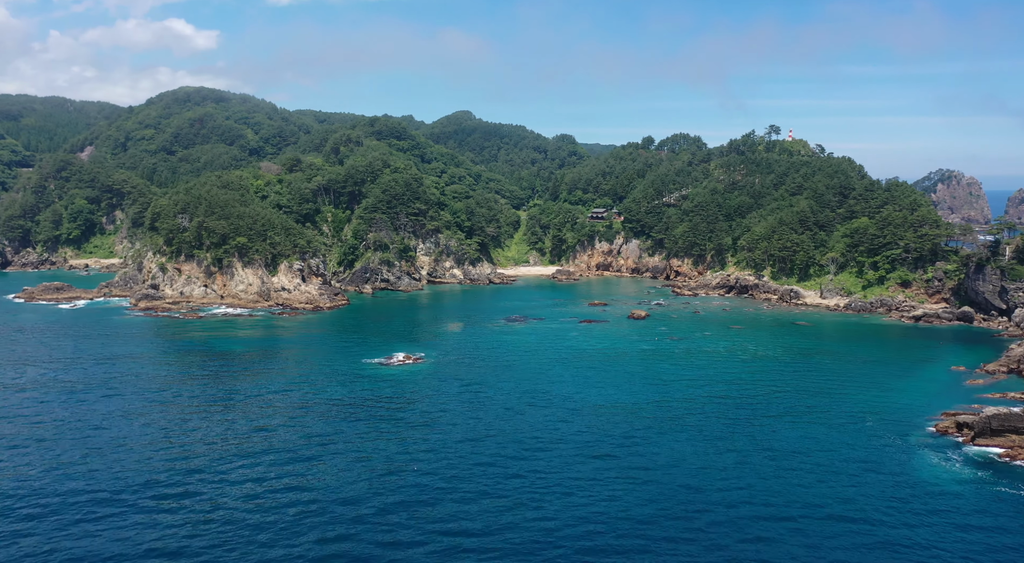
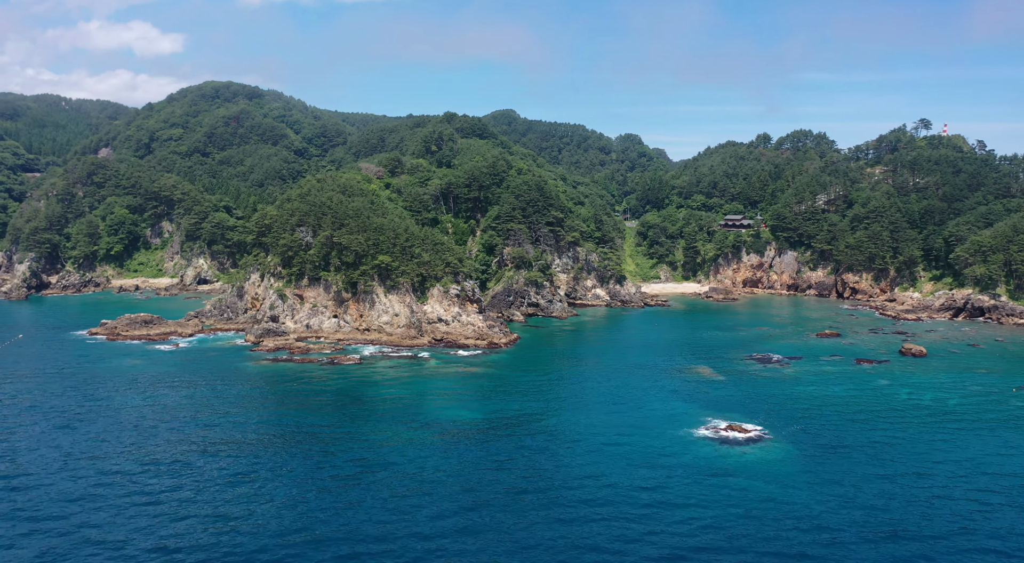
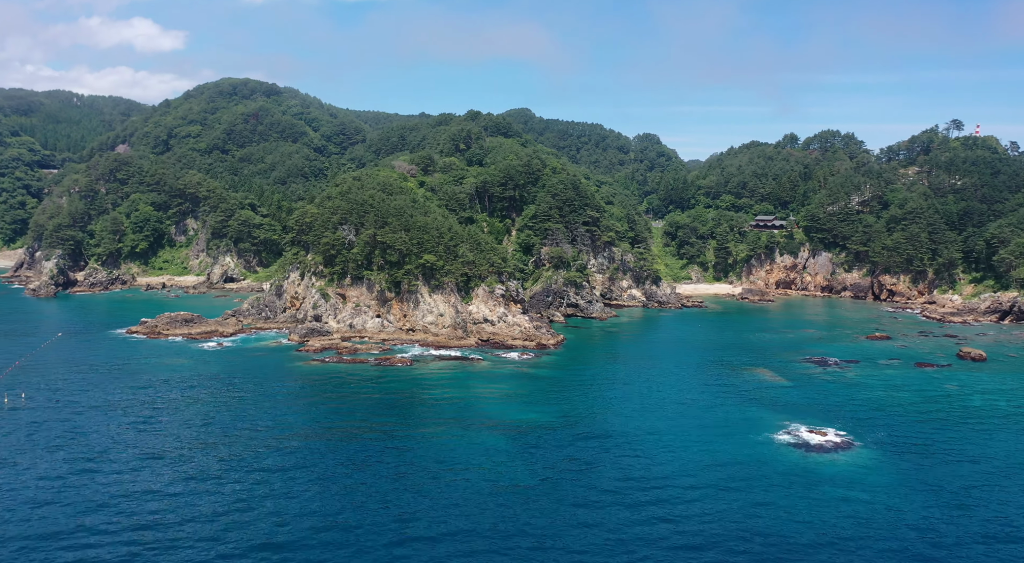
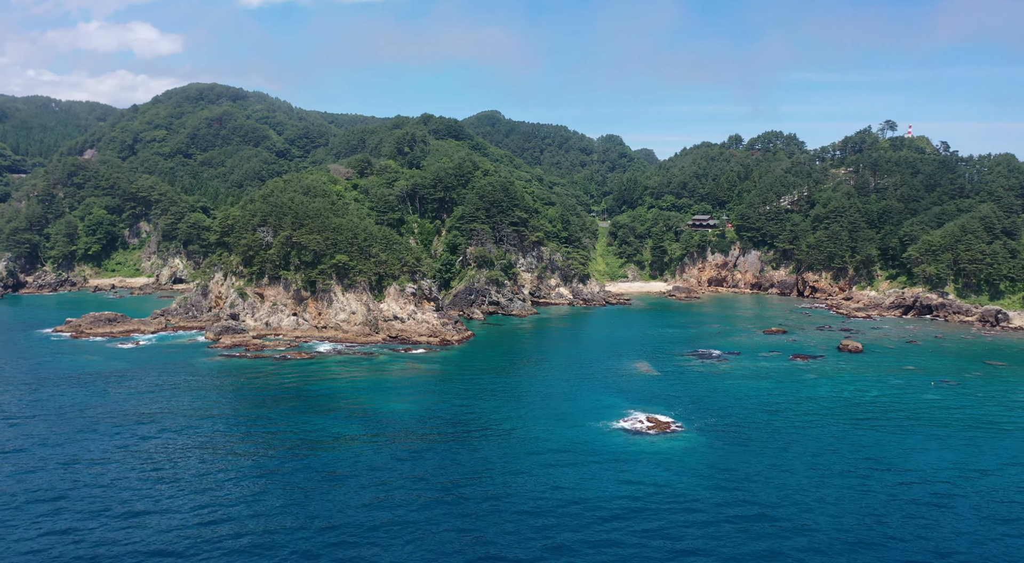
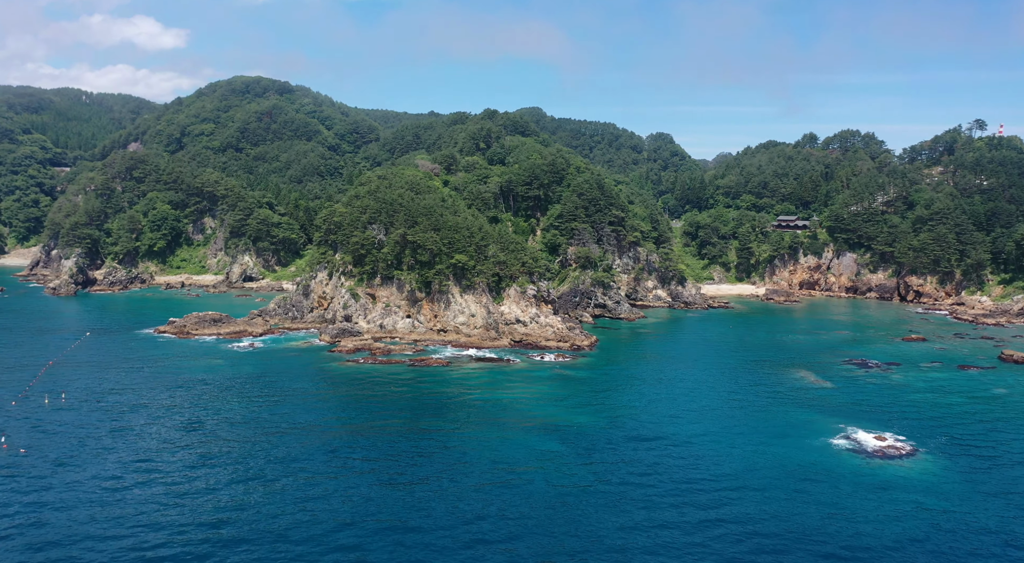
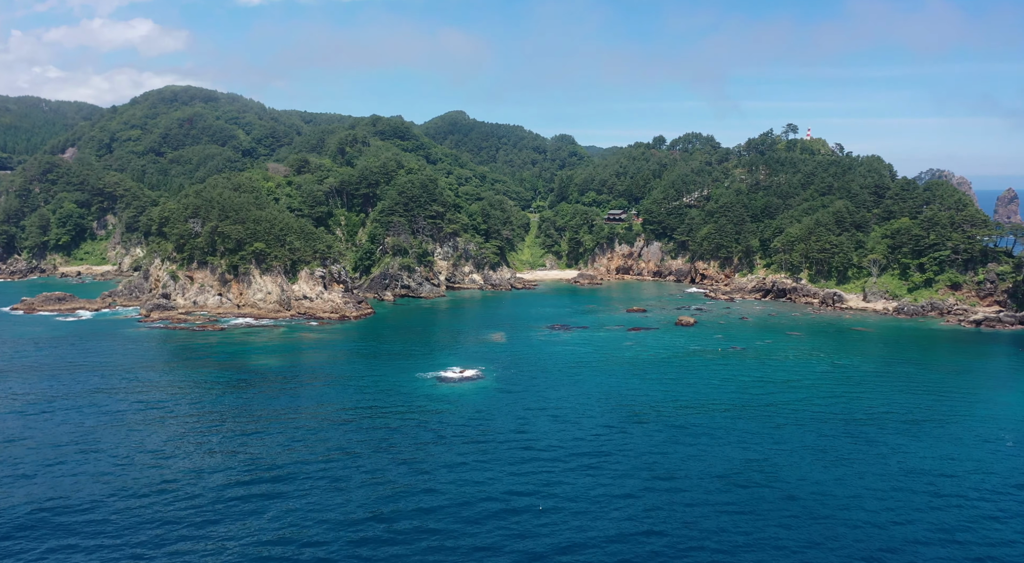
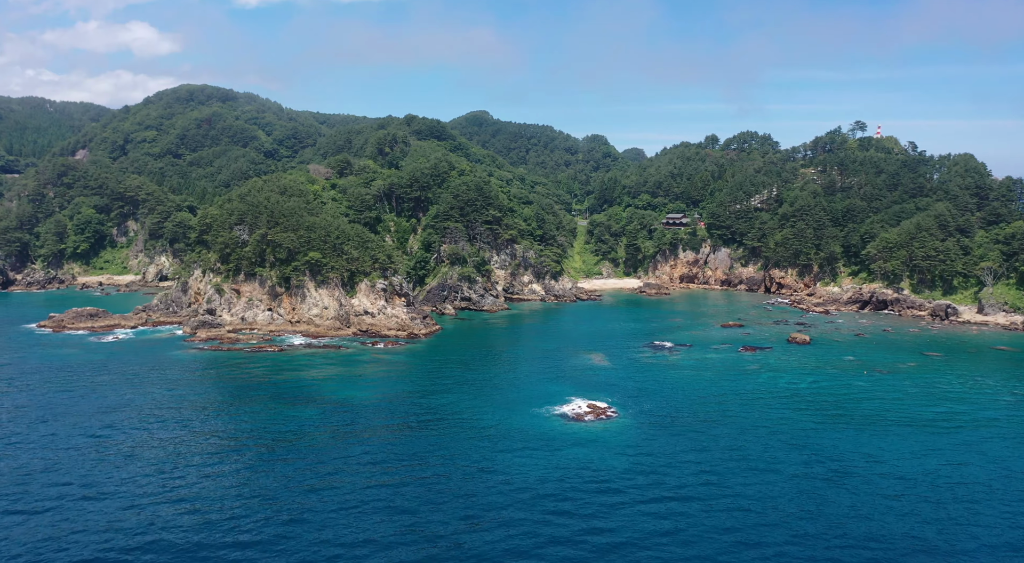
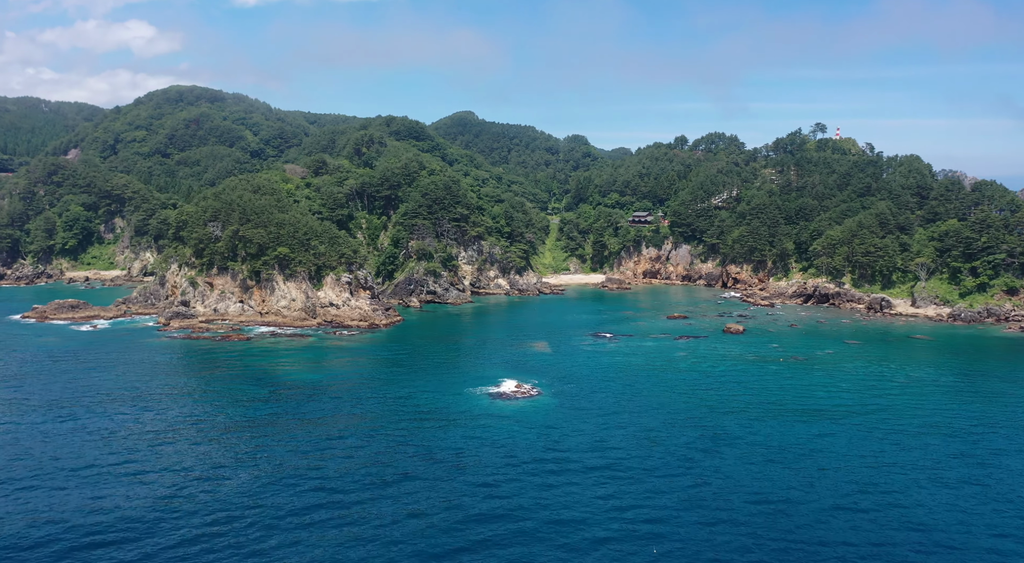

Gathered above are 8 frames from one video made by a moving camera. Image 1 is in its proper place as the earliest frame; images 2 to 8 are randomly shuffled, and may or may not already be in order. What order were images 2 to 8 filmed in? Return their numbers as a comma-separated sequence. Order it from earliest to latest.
6, 8, 7, 4, 2, 3, 5
